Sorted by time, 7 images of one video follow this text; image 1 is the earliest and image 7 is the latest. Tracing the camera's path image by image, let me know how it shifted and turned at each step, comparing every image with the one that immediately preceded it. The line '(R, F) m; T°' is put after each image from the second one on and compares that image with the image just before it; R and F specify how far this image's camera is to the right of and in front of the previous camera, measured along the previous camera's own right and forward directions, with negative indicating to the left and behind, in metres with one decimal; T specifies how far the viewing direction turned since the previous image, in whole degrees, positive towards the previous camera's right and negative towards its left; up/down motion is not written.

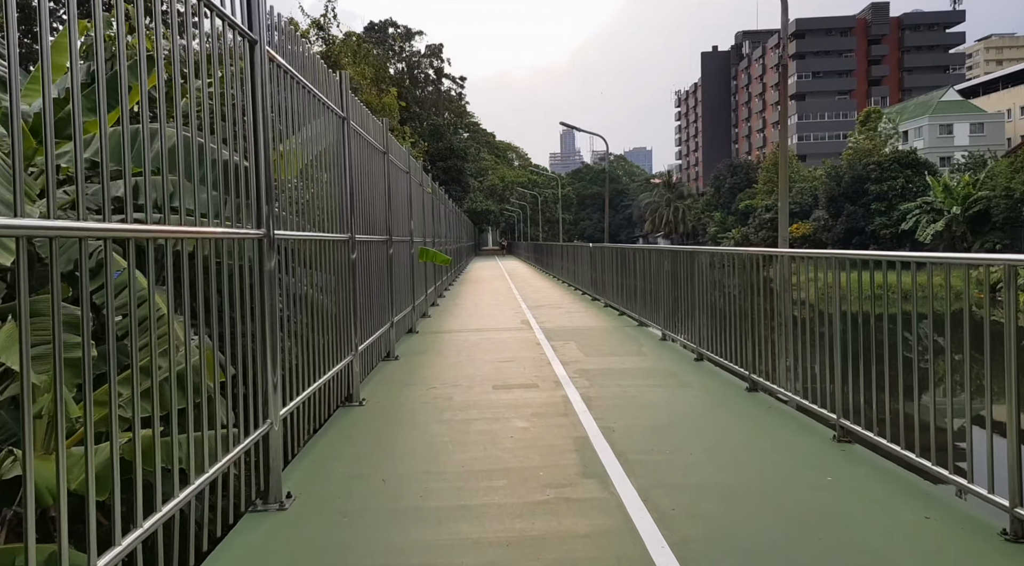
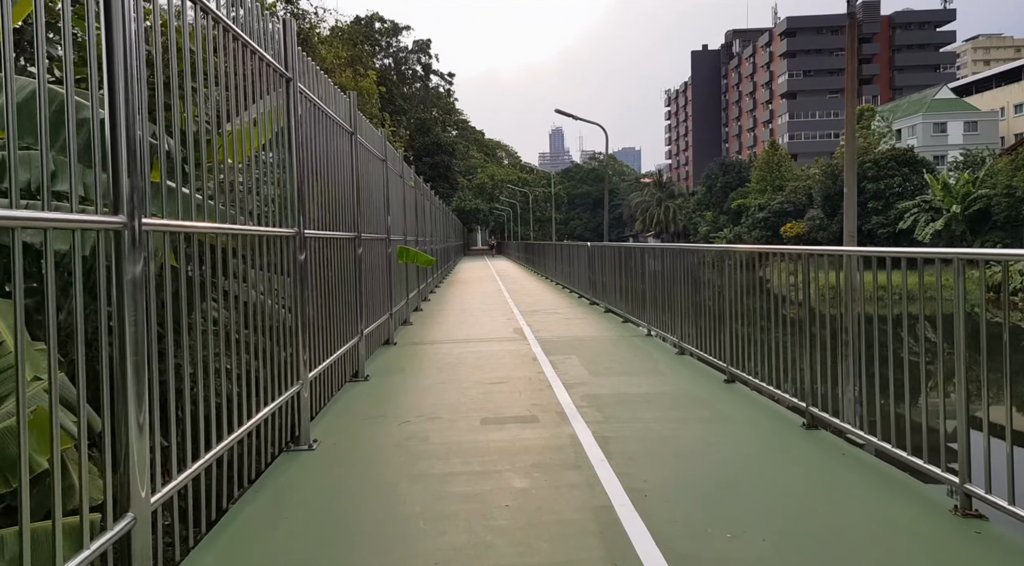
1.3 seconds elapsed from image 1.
(0.0, +0.9) m; +1°
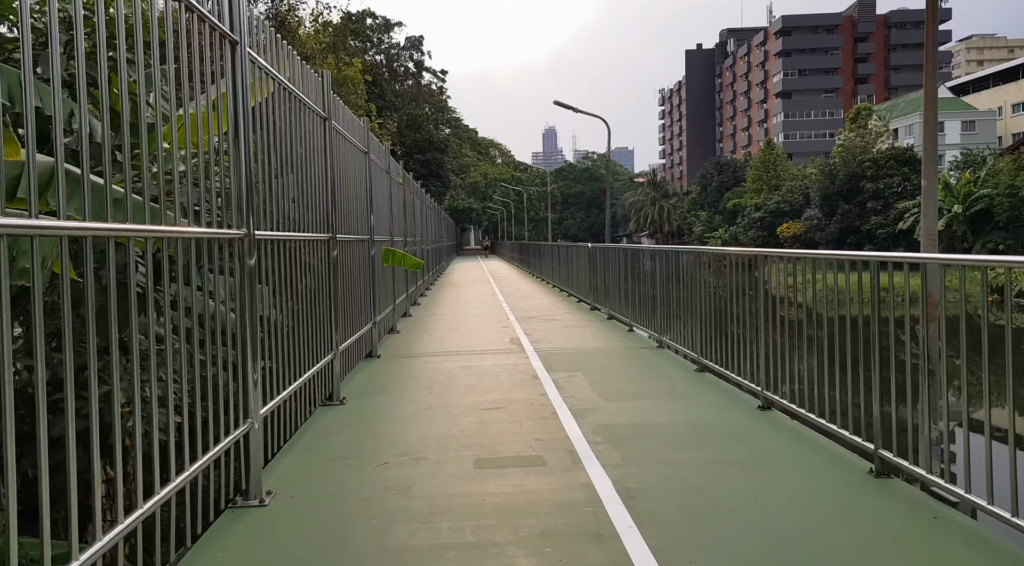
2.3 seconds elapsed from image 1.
(0.0, +0.6) m; +1°
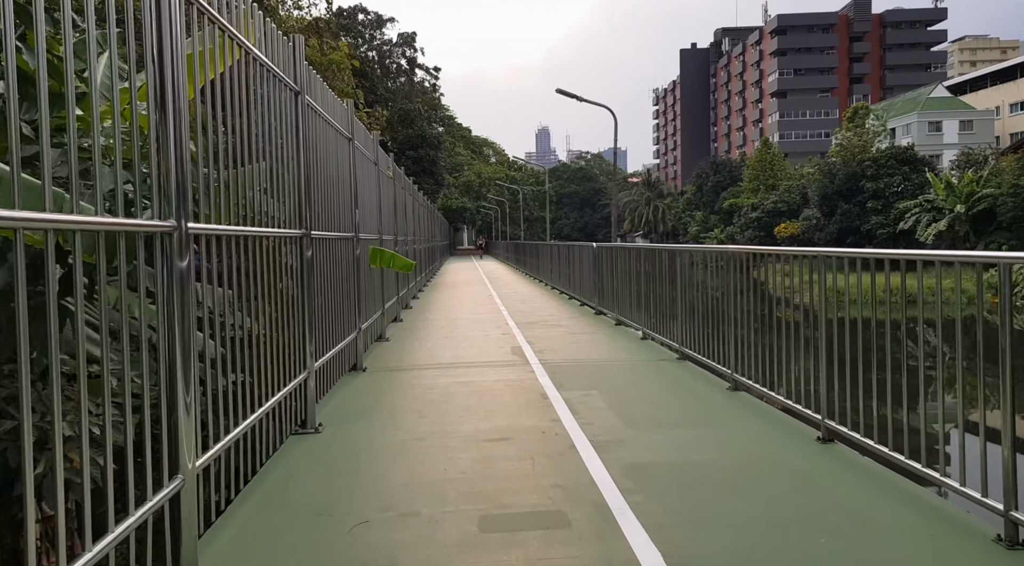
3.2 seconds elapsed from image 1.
(-0.1, +0.7) m; +1°
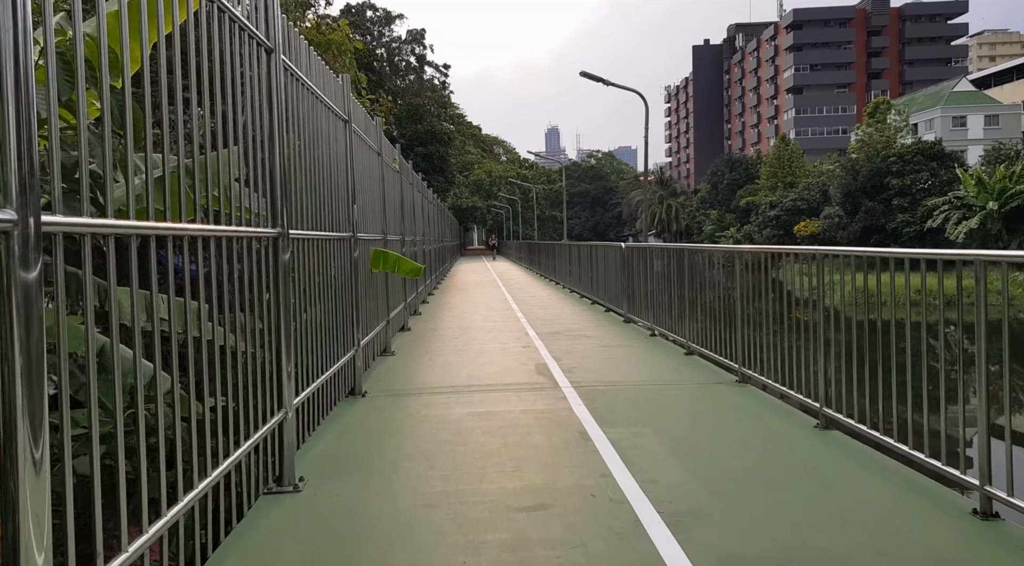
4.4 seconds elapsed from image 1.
(-0.1, +0.8) m; -1°
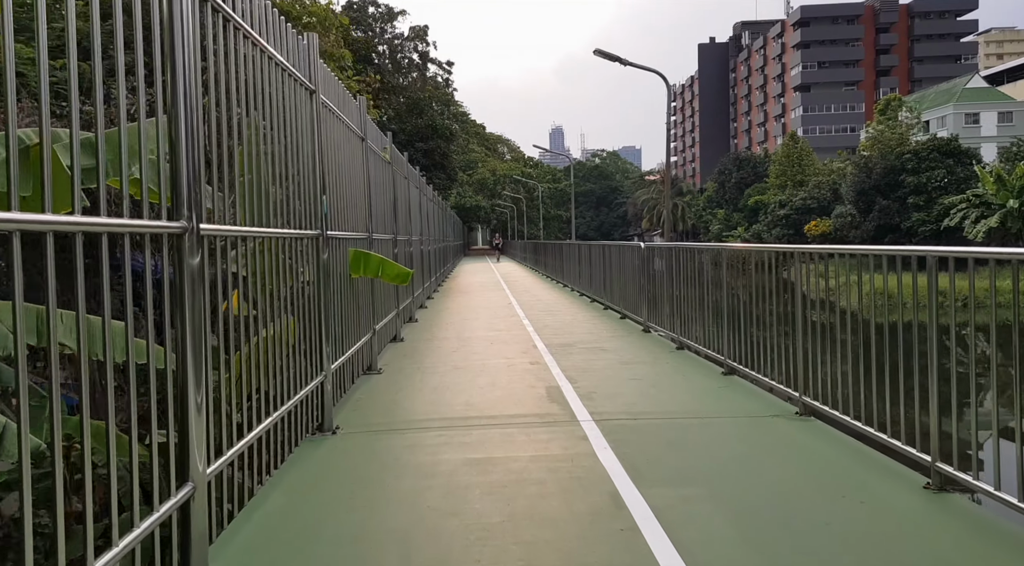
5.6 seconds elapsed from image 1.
(0.0, +0.8) m; 0°
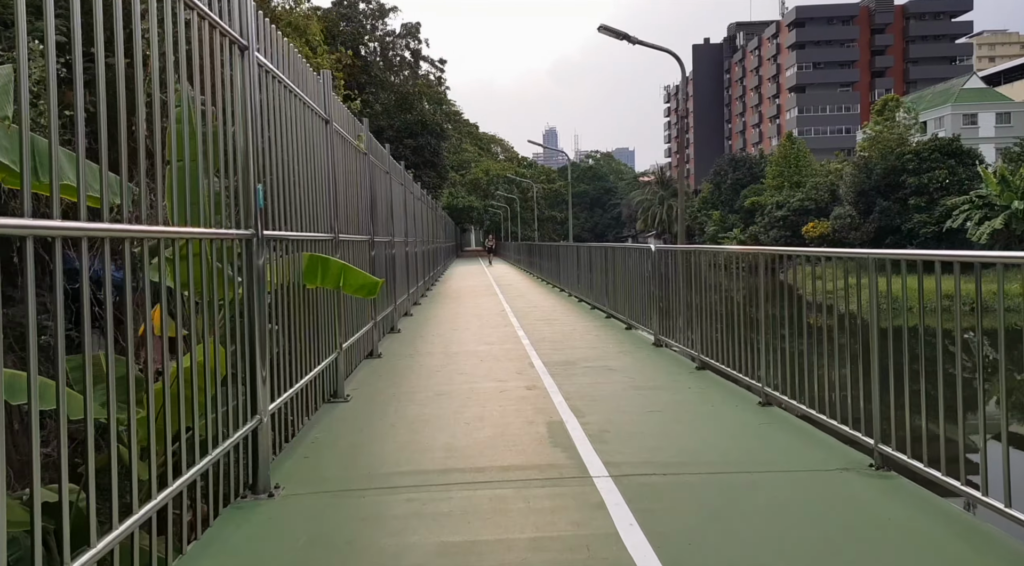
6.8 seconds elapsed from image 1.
(0.0, +0.8) m; +1°
